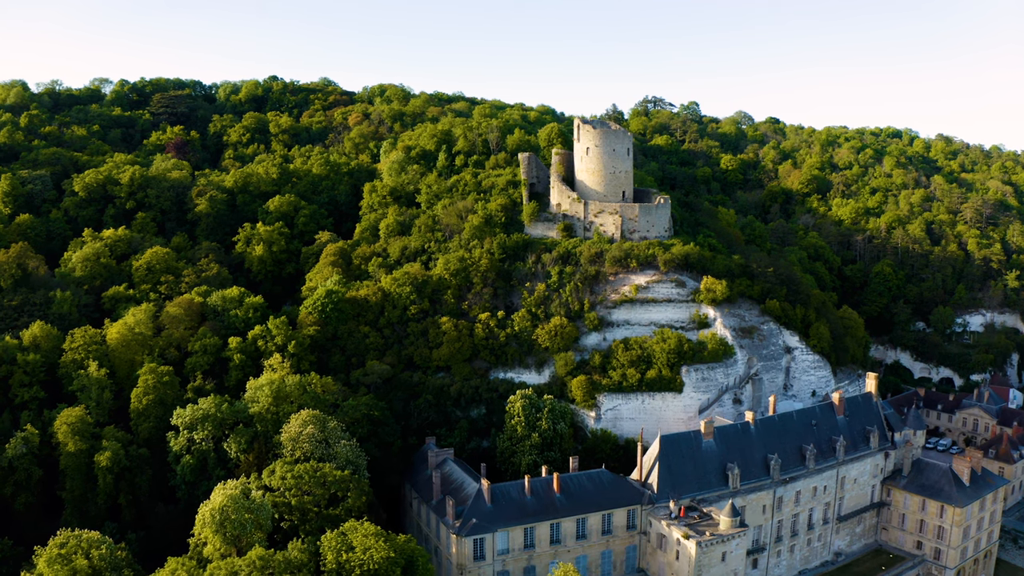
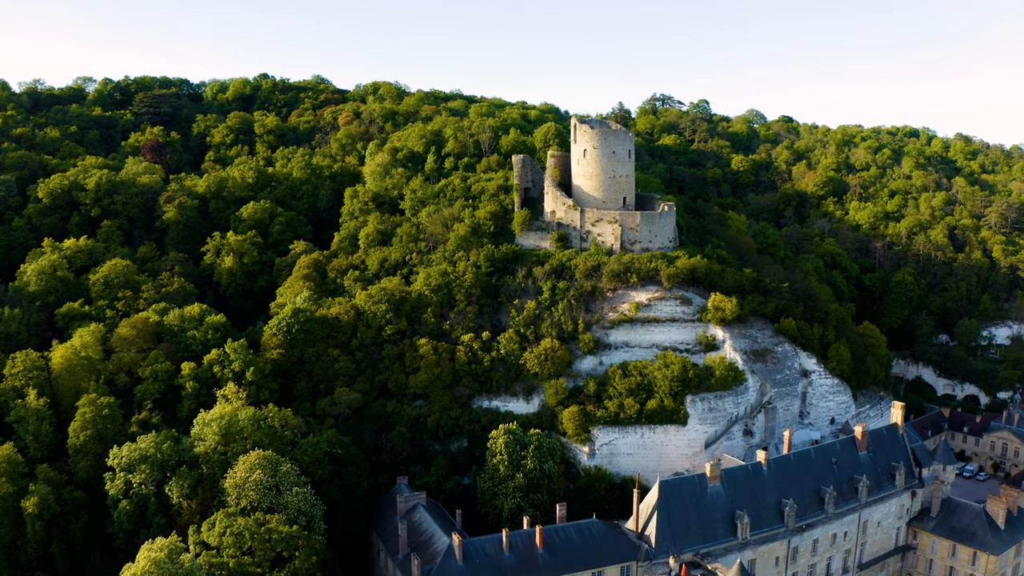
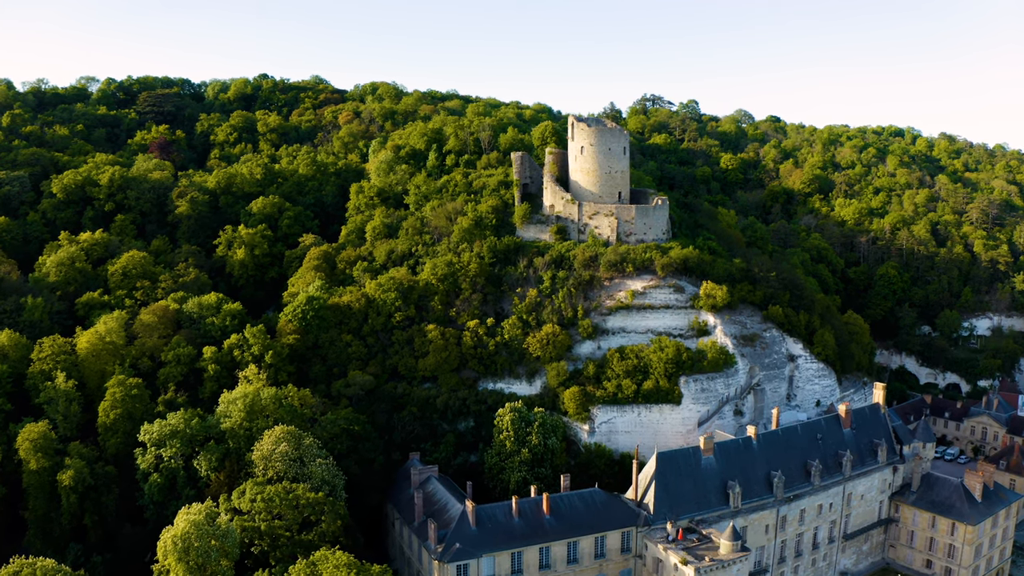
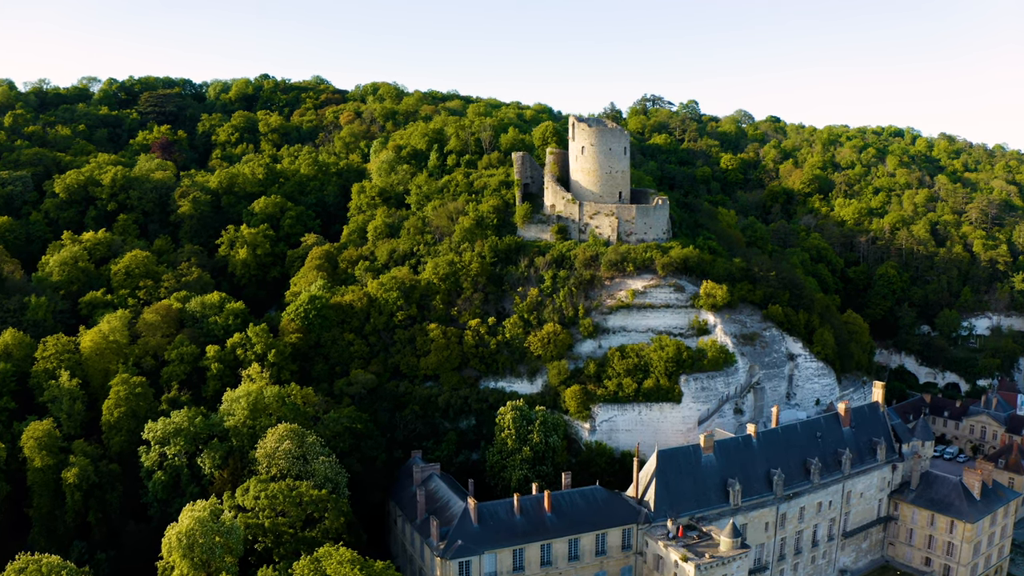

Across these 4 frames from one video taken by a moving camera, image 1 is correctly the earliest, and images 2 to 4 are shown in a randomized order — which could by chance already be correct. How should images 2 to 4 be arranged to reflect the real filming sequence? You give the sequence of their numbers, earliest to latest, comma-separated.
4, 3, 2
